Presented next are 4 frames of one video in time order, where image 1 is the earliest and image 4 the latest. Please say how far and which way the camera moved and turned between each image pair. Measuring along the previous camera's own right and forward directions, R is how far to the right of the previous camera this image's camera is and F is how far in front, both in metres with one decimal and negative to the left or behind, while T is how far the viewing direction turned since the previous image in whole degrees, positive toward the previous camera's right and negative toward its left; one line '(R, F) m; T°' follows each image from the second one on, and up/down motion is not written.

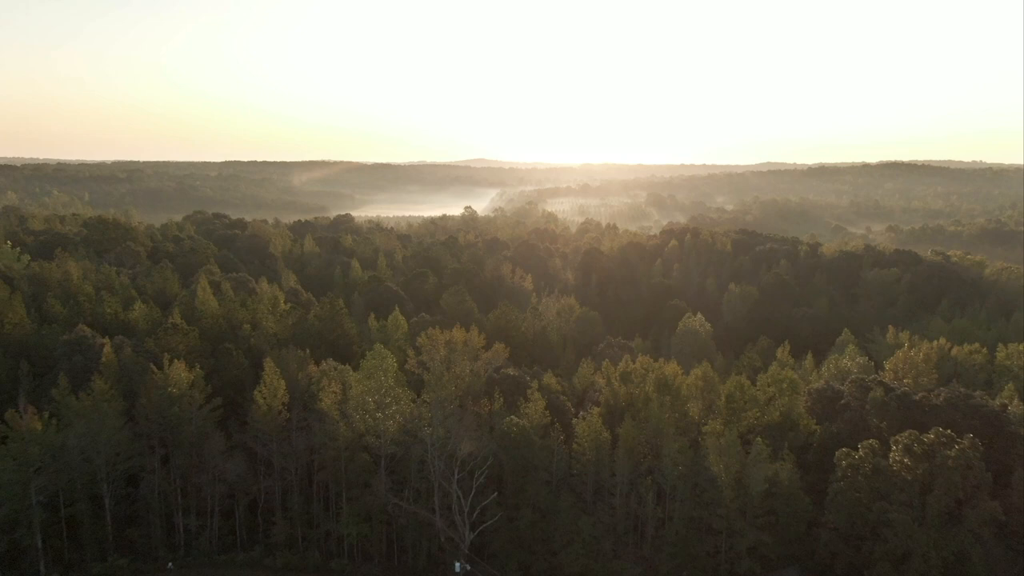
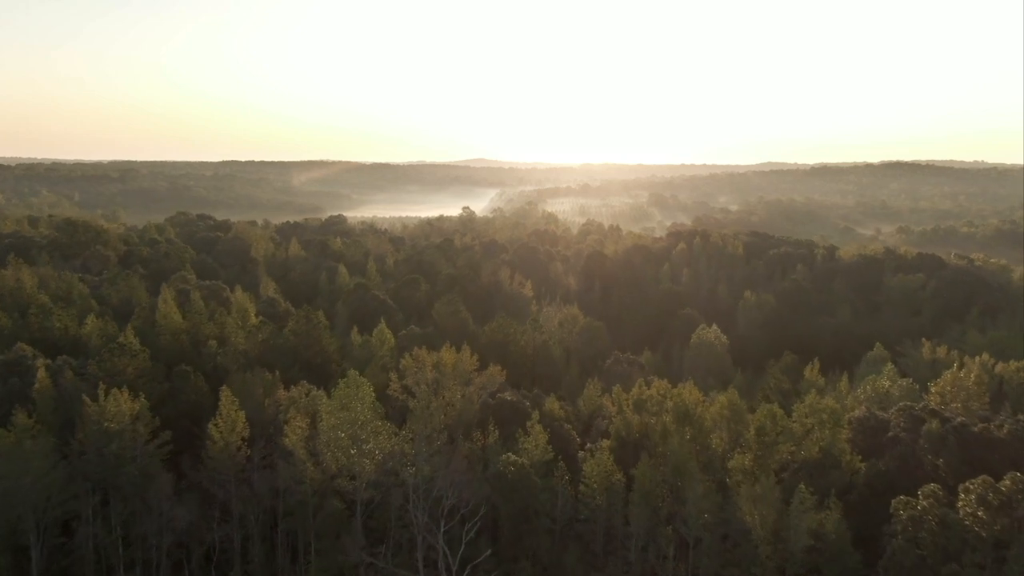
(+0.1, +3.4) m; 0°
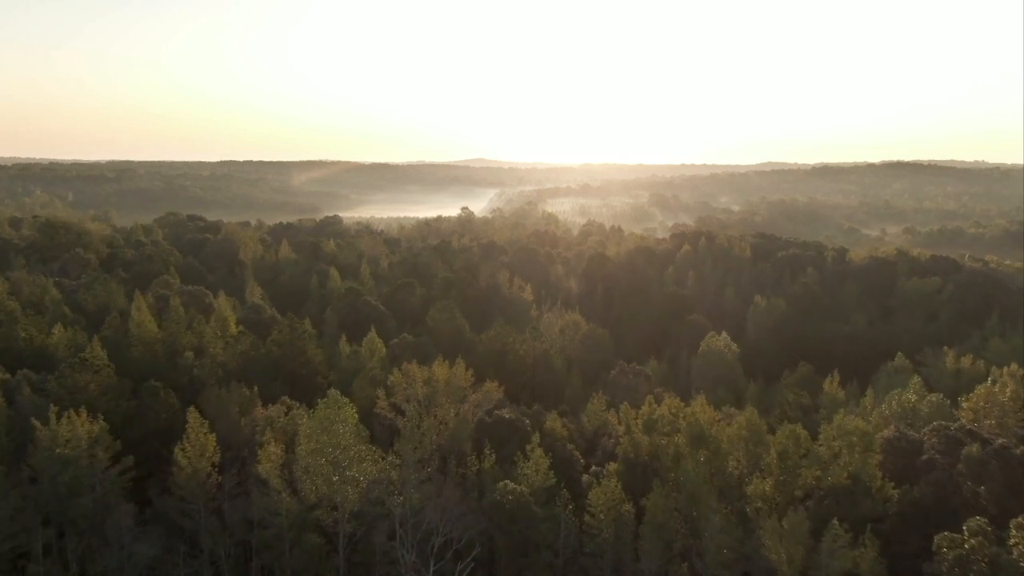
(0.0, +2.0) m; 0°
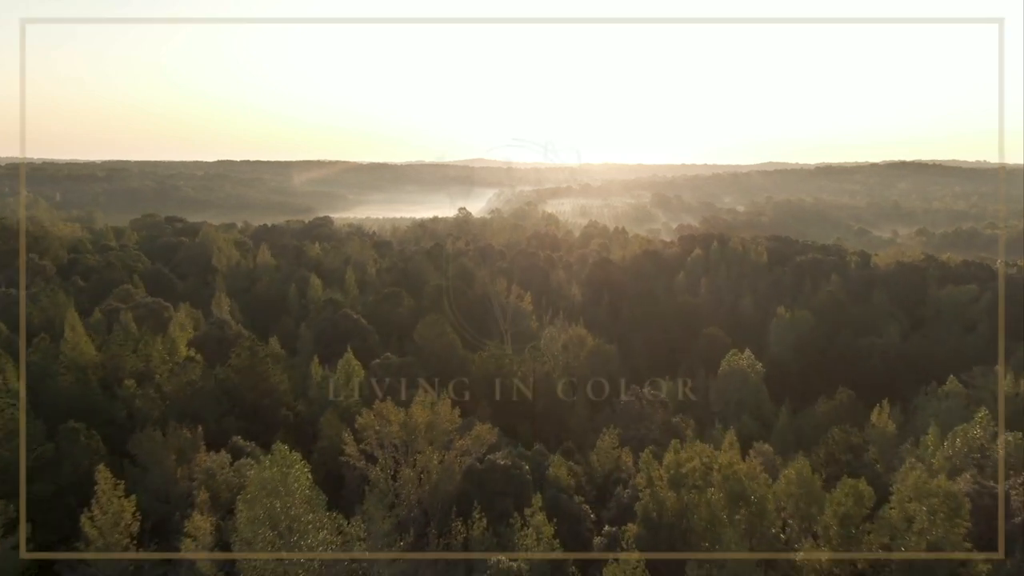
(+0.1, +3.9) m; 0°
